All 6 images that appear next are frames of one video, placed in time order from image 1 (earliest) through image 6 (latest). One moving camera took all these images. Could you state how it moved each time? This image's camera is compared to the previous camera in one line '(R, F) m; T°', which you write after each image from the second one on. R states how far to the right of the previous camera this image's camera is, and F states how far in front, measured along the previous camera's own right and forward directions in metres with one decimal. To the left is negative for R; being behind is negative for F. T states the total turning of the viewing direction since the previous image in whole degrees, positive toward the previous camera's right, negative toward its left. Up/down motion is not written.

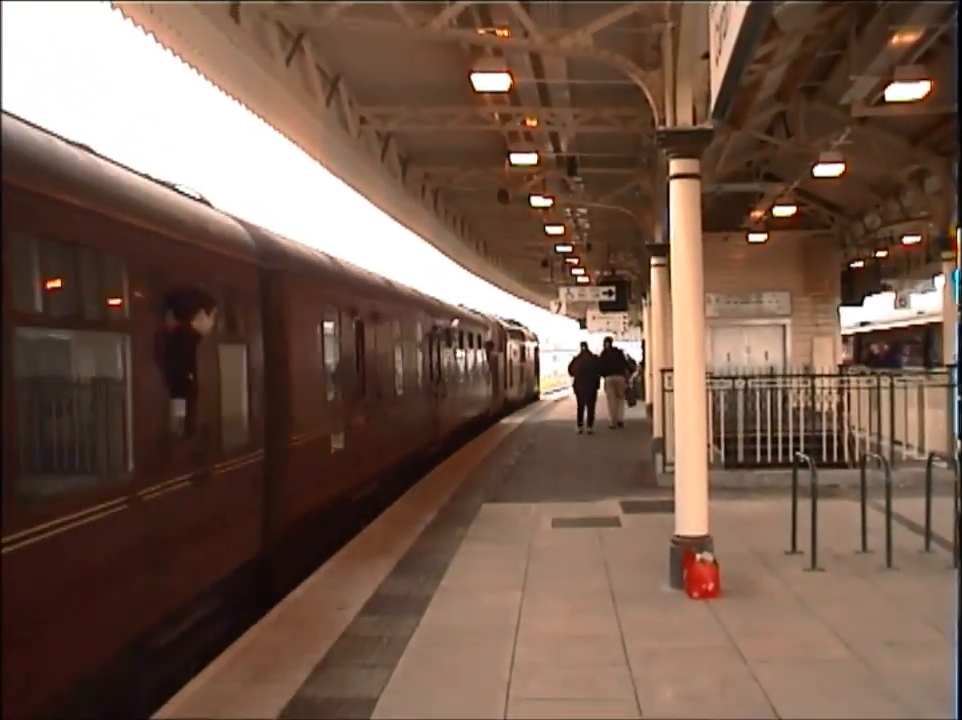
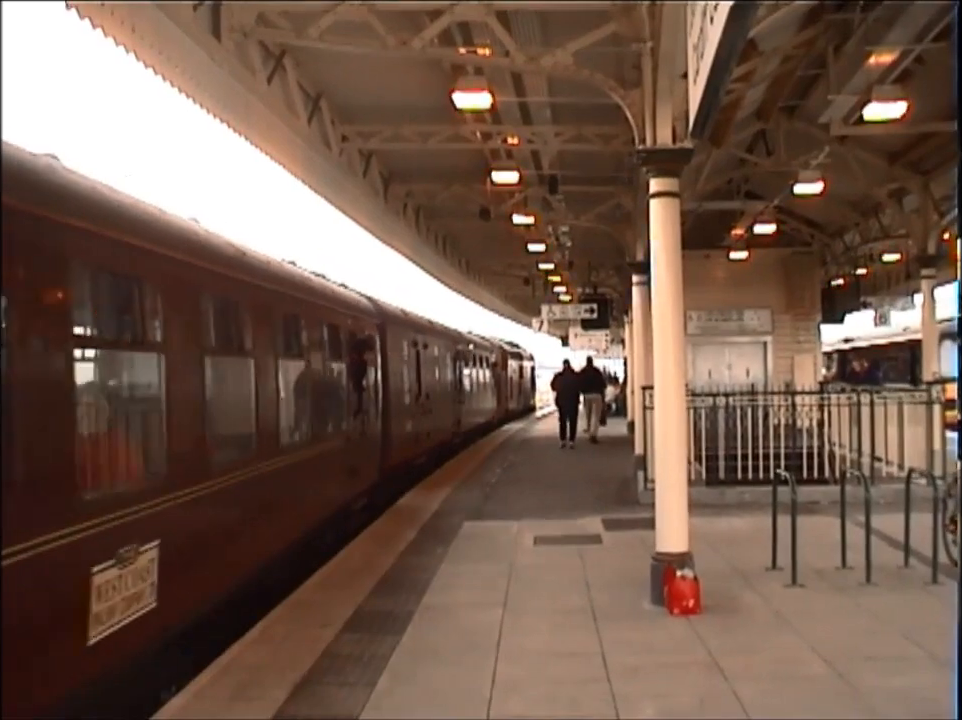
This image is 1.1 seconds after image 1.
(+0.2, 0.0) m; 0°
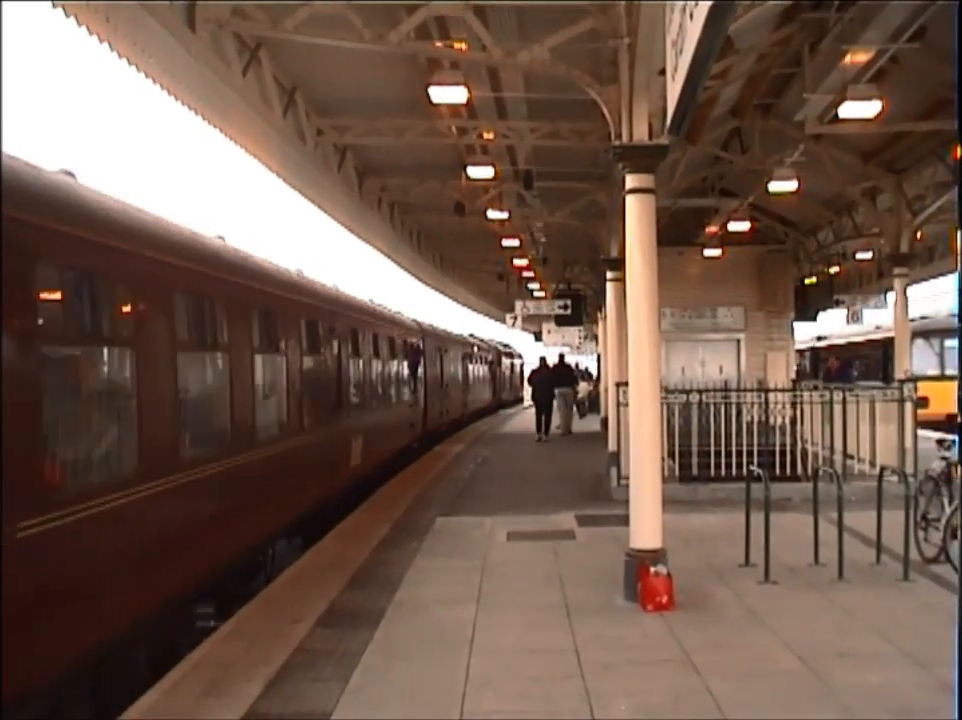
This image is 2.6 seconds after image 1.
(-0.1, 0.0) m; +2°
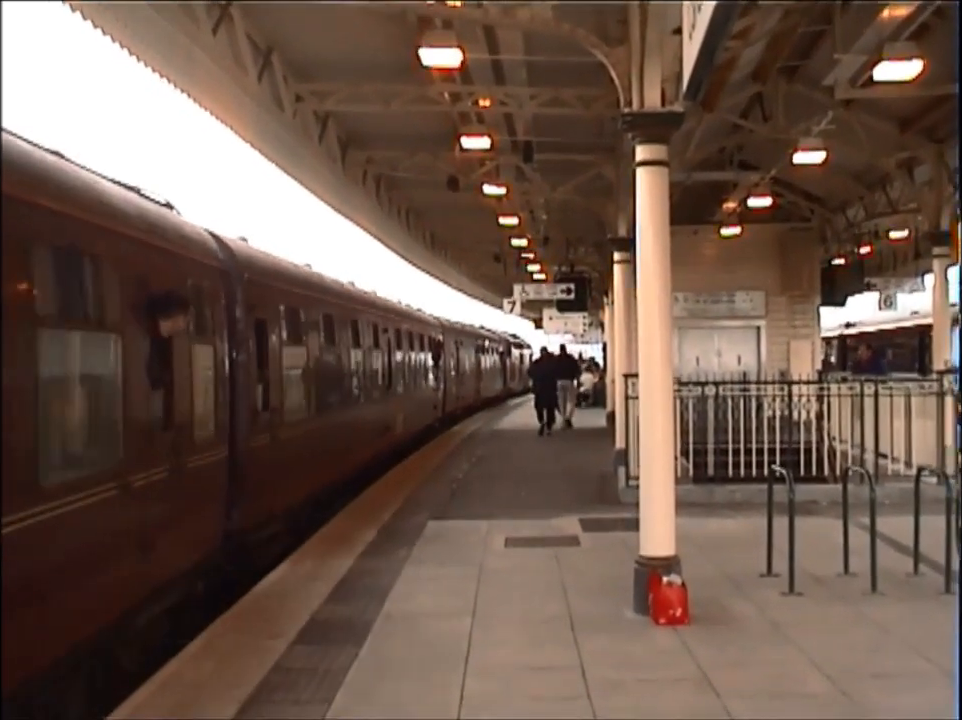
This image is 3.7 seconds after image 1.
(-0.1, +1.0) m; +1°
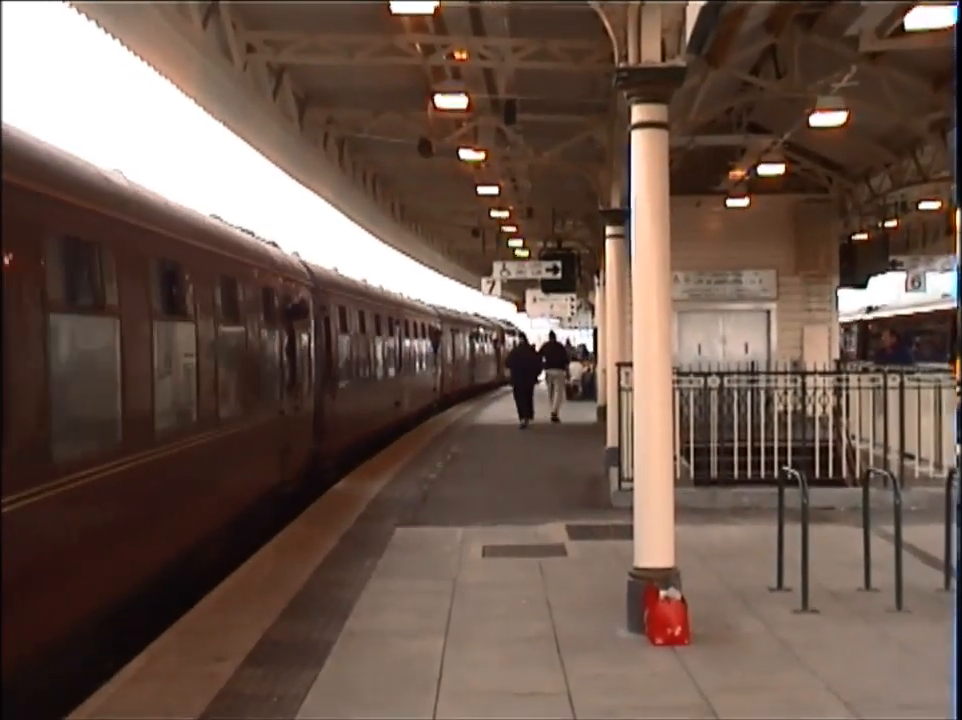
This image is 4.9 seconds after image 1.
(0.0, +1.2) m; +1°
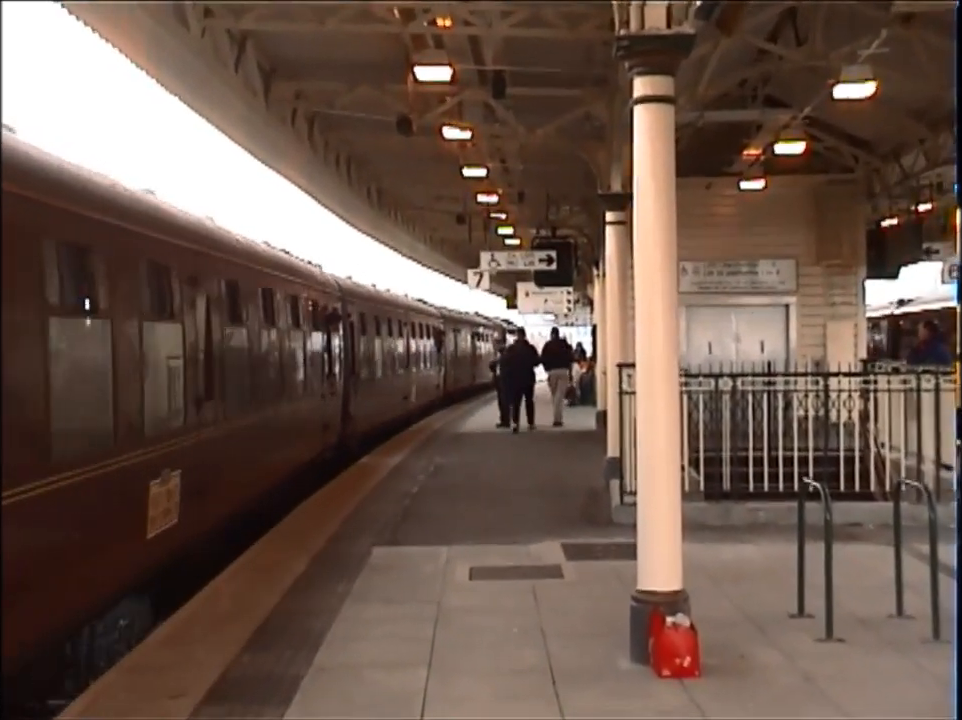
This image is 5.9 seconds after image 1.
(0.0, +0.9) m; 0°
